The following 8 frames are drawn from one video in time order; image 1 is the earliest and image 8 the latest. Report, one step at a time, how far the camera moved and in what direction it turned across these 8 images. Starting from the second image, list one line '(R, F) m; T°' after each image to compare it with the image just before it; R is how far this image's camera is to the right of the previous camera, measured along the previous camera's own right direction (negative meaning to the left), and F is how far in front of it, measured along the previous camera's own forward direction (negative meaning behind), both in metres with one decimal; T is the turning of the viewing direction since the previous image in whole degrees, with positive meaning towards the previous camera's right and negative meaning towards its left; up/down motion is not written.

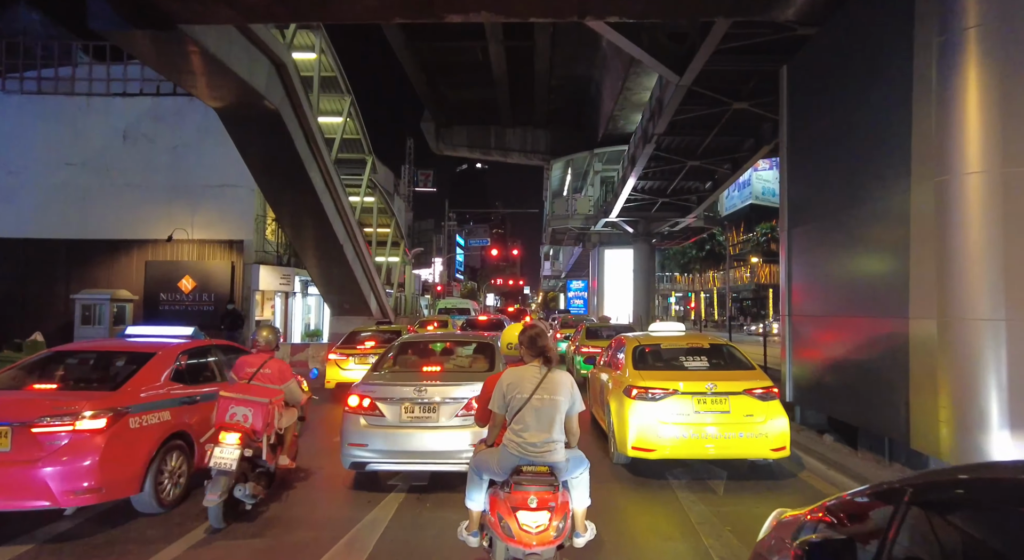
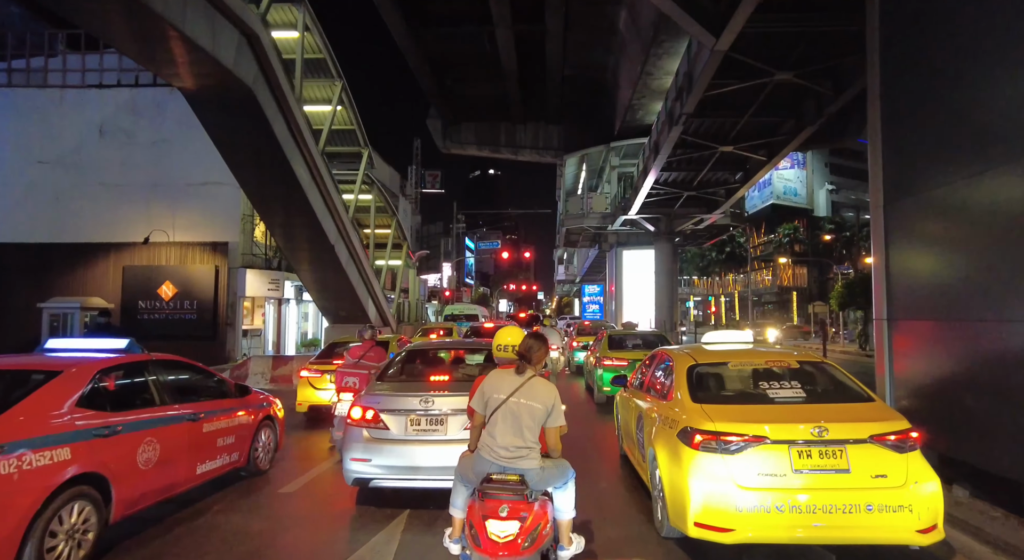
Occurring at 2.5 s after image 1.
(+0.1, +2.0) m; -1°
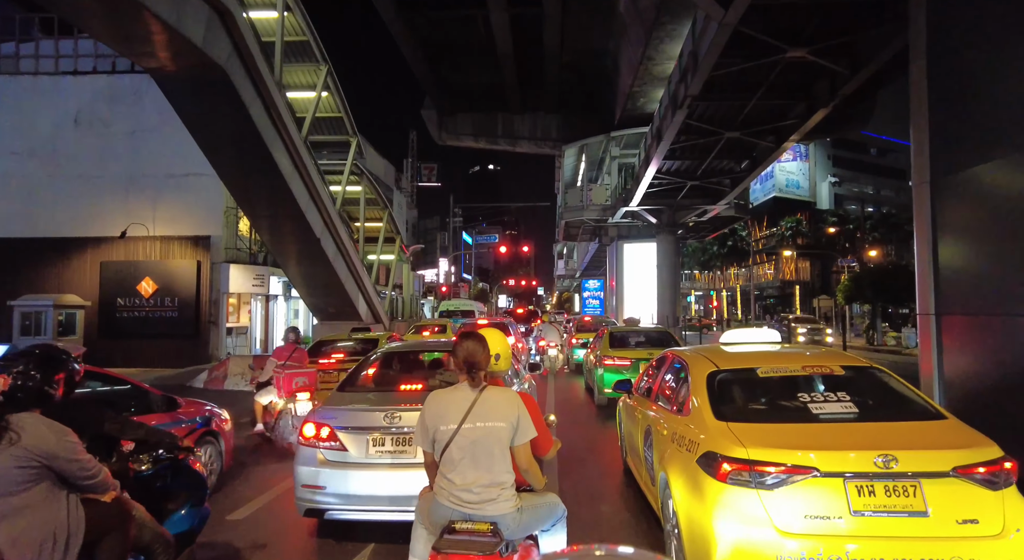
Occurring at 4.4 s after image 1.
(+0.1, +0.8) m; 0°
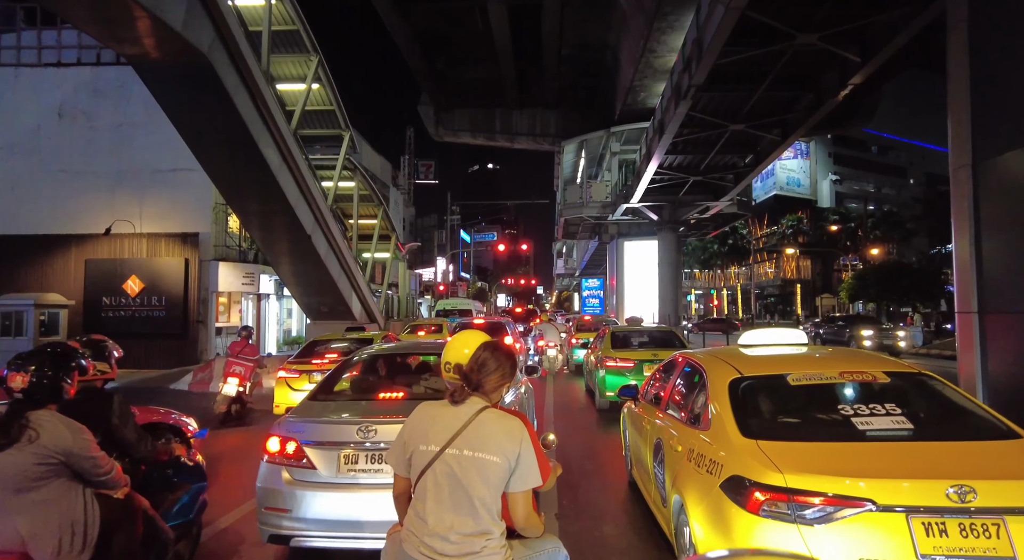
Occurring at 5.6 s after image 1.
(+0.1, +0.5) m; 0°
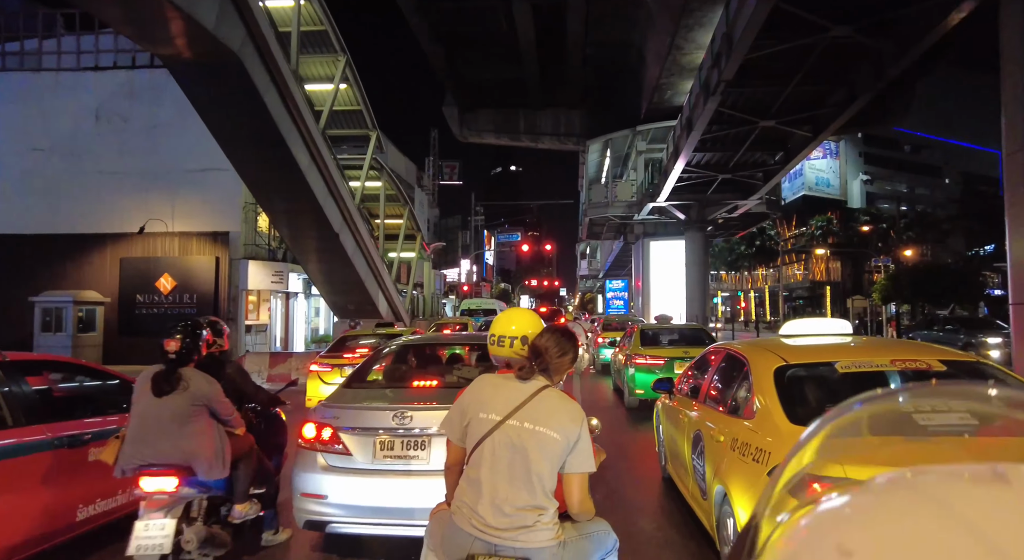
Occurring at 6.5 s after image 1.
(-0.1, +0.1) m; -2°
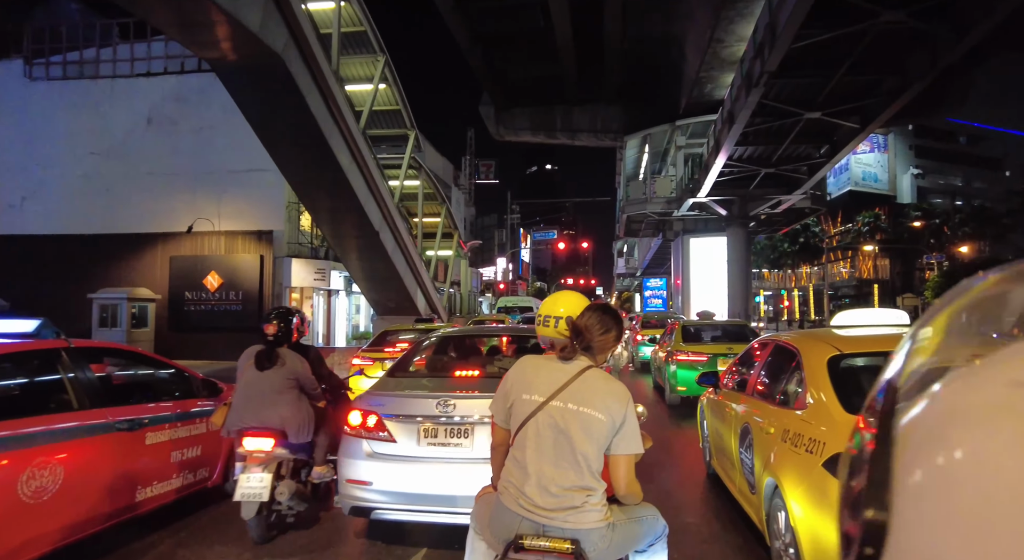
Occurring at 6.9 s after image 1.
(0.0, 0.0) m; -4°
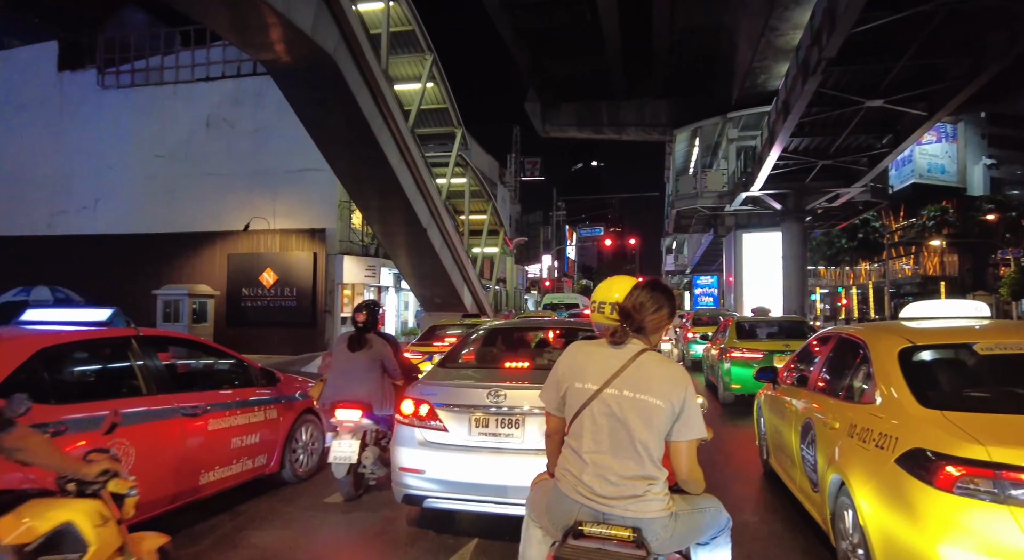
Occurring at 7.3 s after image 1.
(0.0, 0.0) m; -5°
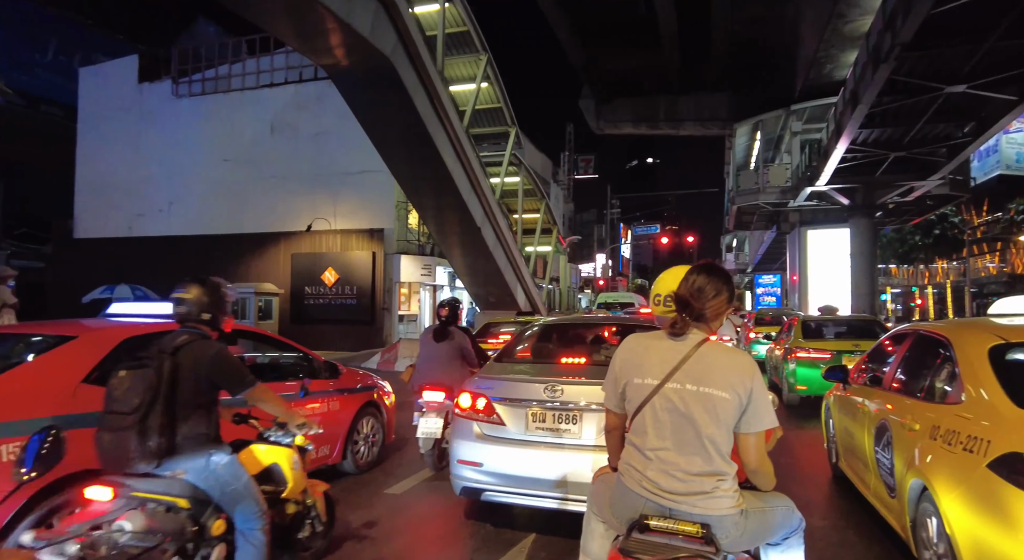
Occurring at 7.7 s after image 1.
(0.0, 0.0) m; -5°
